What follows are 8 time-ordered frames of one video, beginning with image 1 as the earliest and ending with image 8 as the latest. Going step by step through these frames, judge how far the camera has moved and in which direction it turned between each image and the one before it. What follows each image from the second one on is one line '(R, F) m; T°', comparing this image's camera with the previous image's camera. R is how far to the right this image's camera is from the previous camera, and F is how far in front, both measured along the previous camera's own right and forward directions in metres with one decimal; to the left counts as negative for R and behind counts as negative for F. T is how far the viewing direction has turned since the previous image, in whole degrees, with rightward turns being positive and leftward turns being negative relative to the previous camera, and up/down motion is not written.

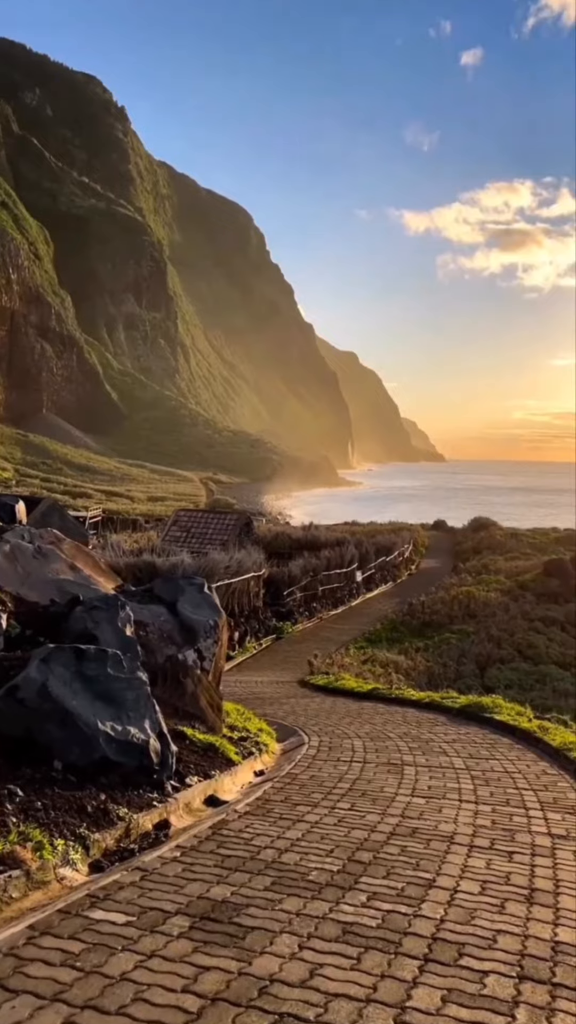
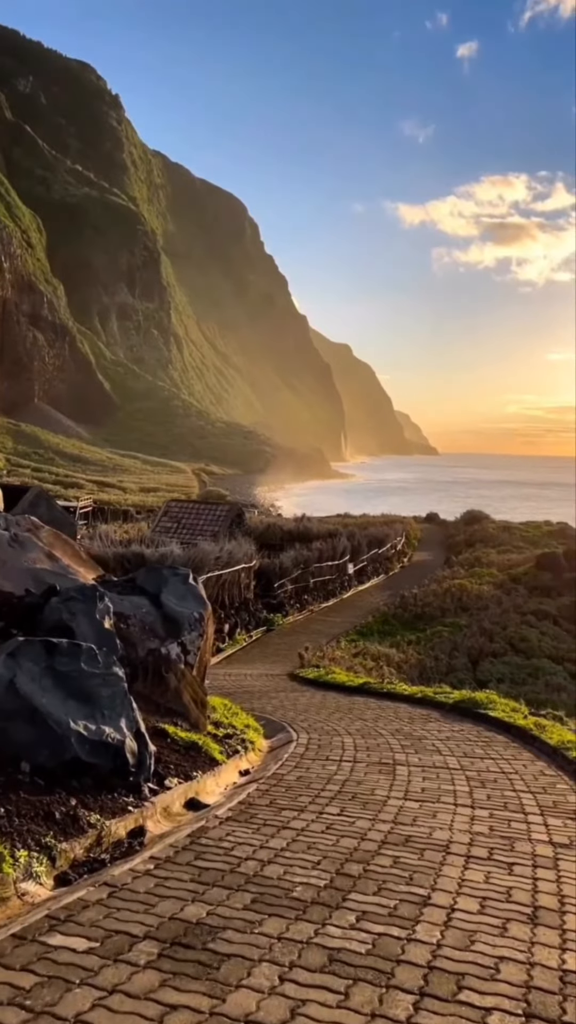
(0.0, +0.3) m; +1°
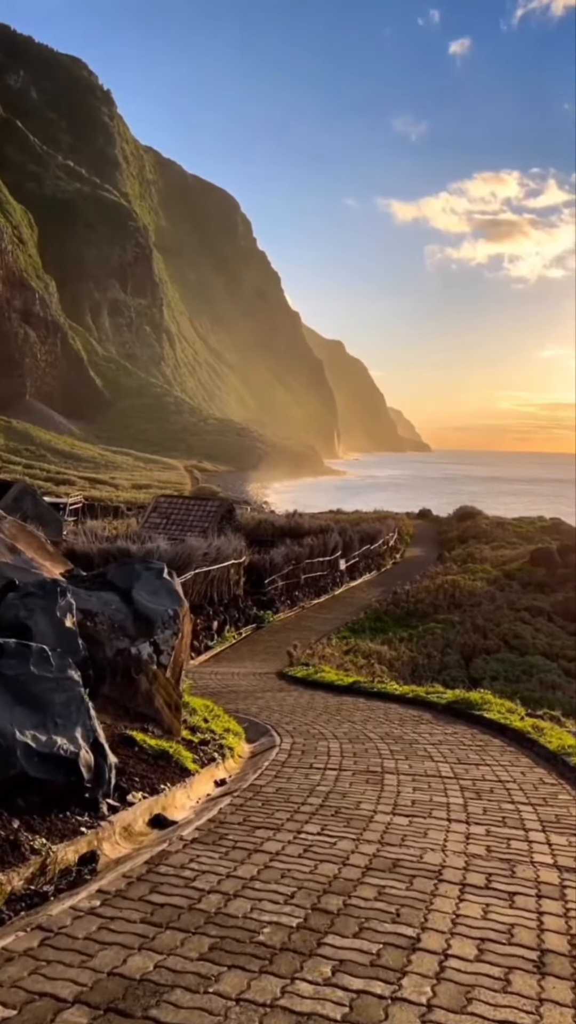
(+0.1, +0.5) m; 0°
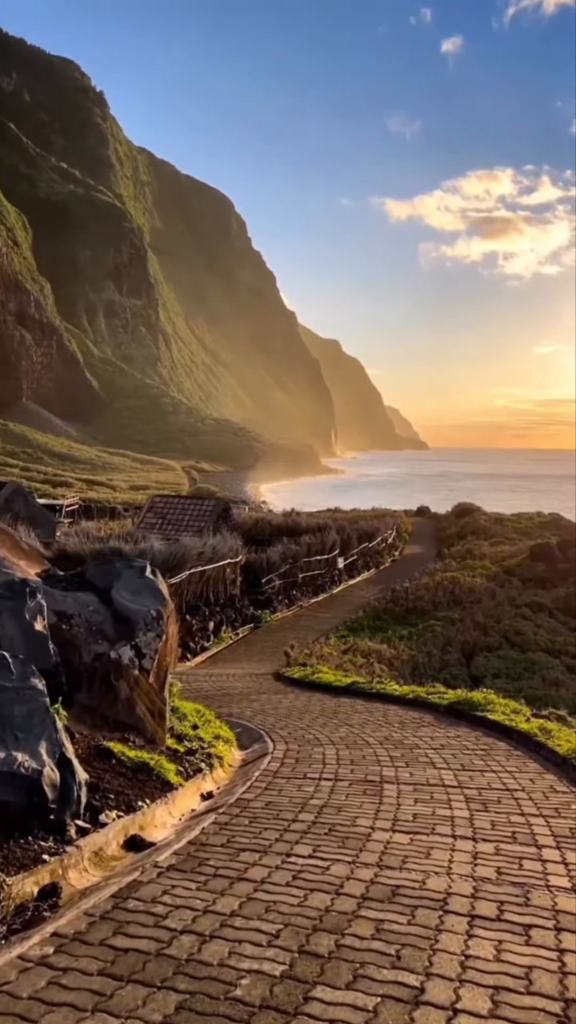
(+0.1, +0.4) m; 0°
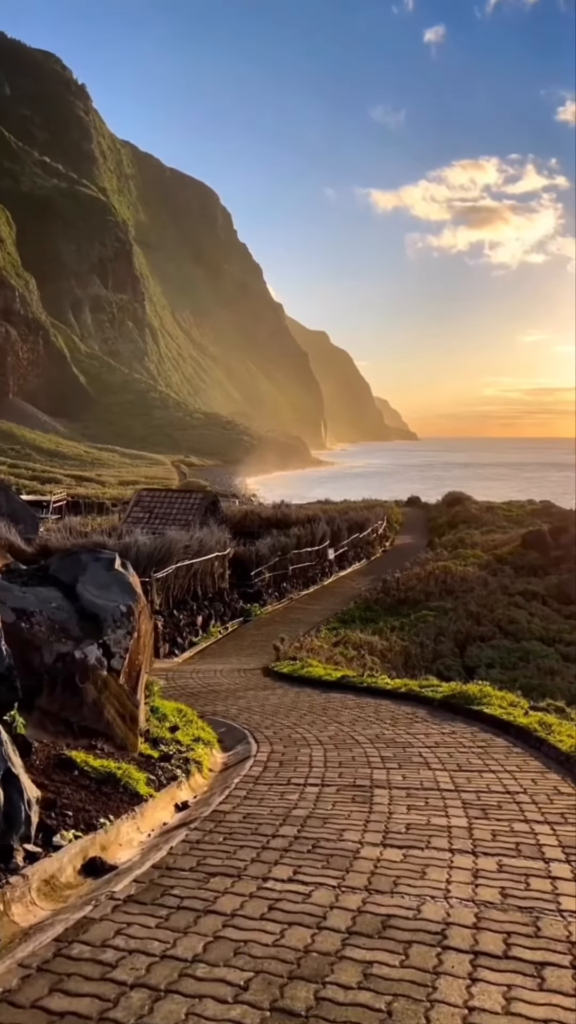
(+0.1, +0.5) m; +1°
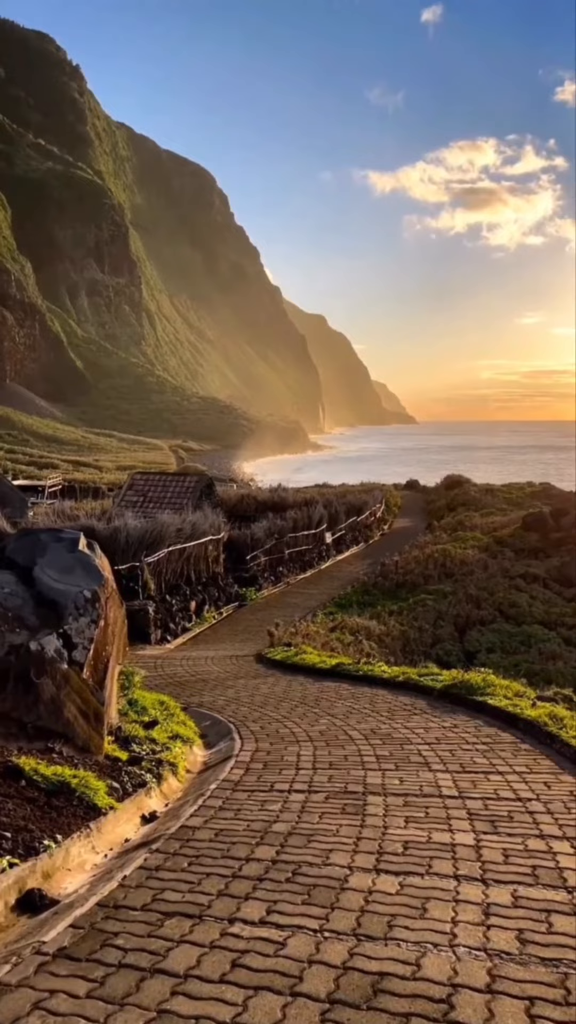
(+0.1, +0.6) m; 0°
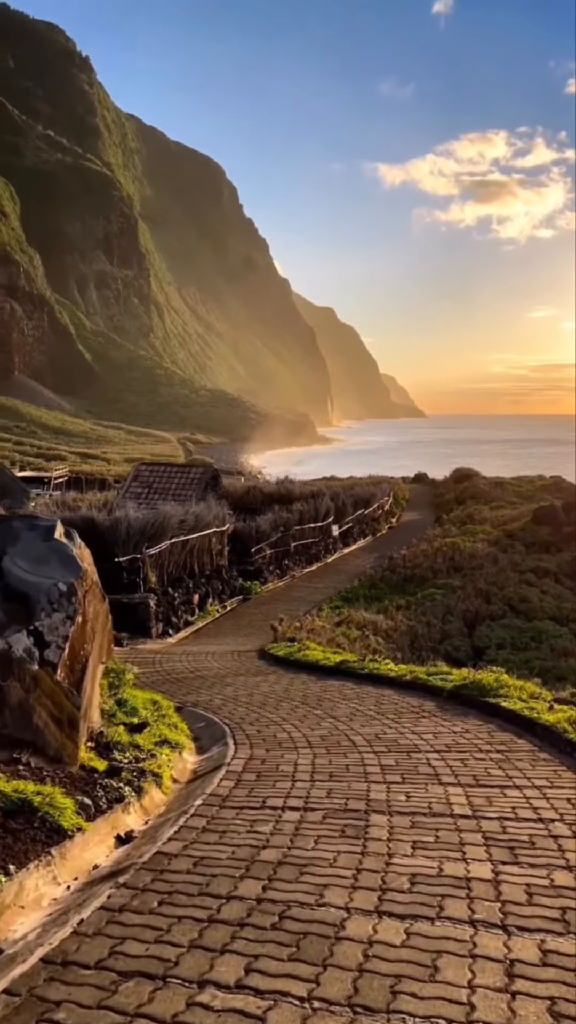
(+0.1, +0.5) m; -1°
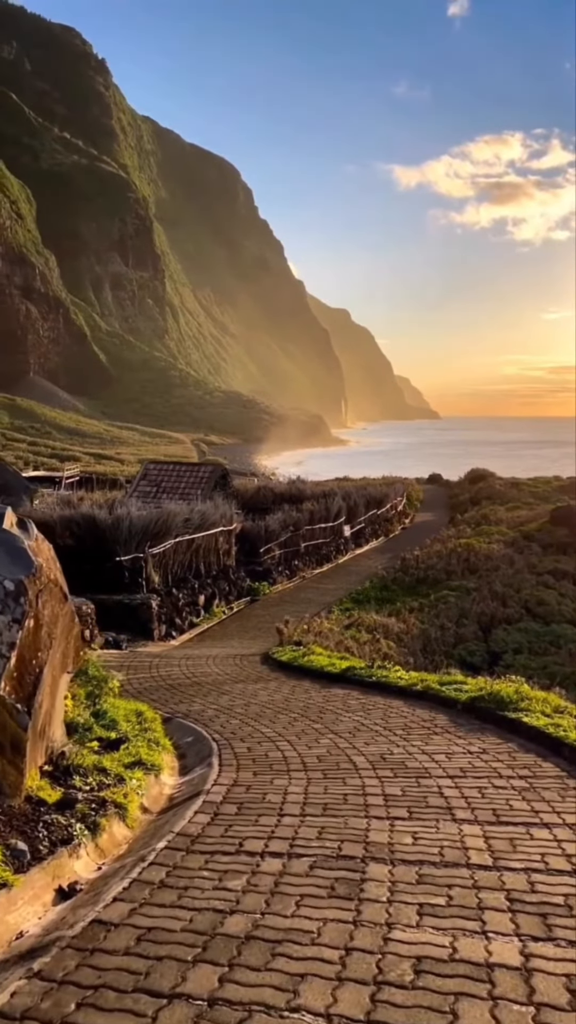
(+0.1, +0.7) m; -1°
